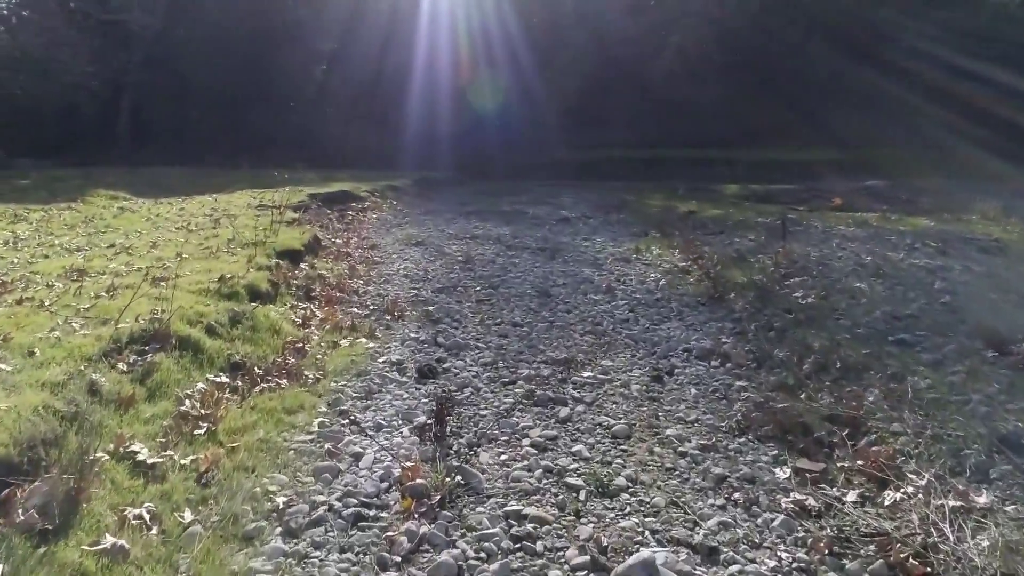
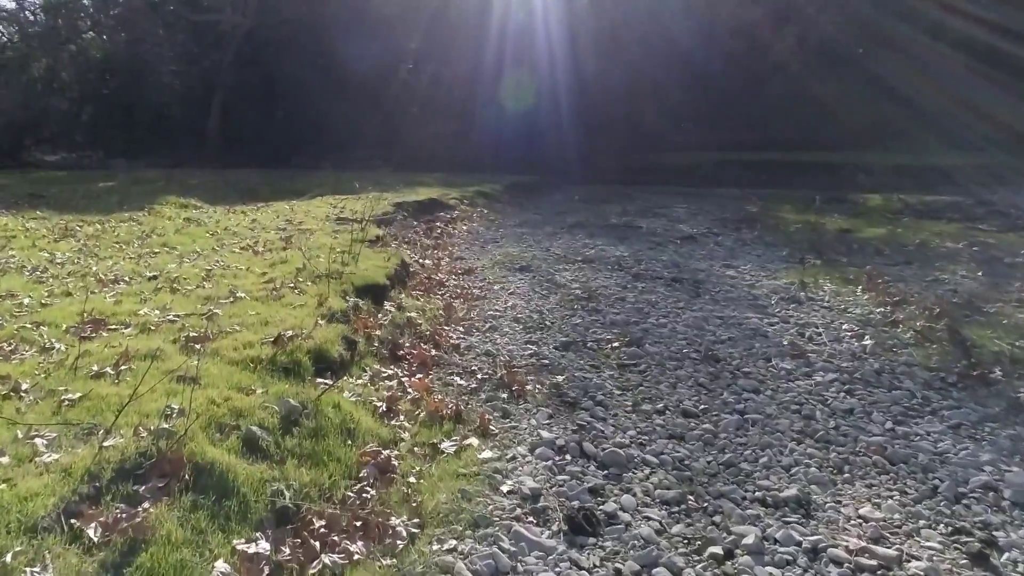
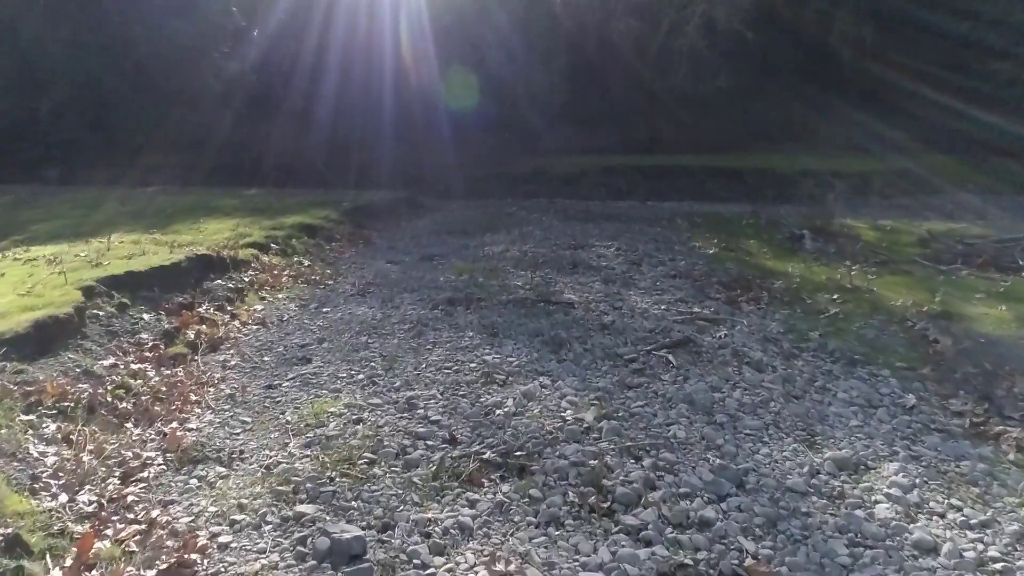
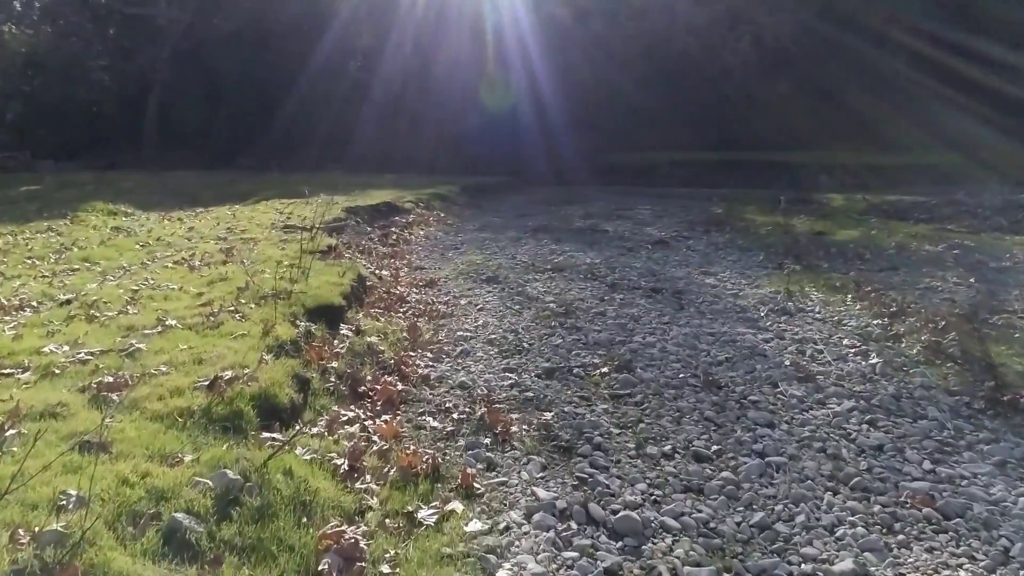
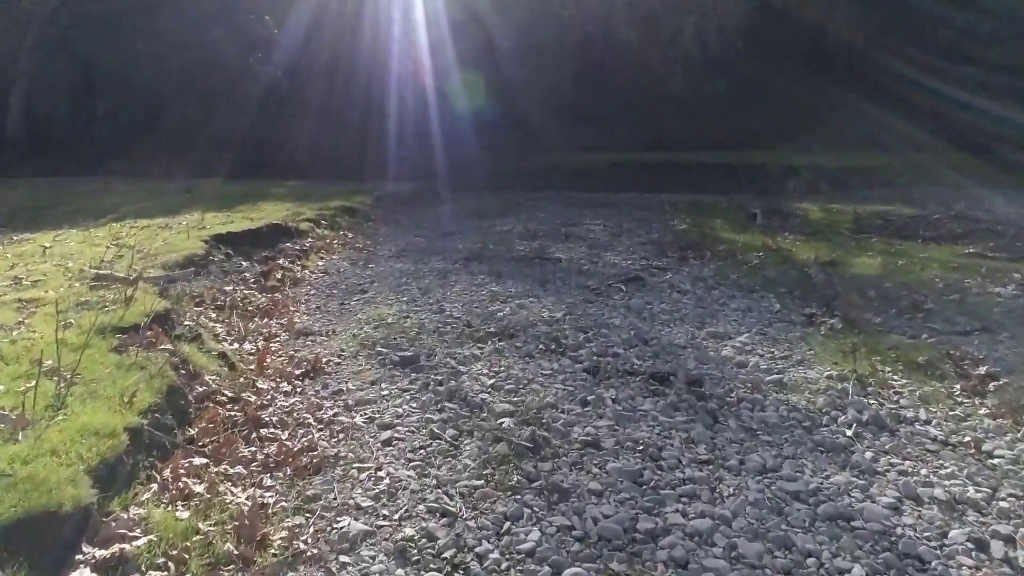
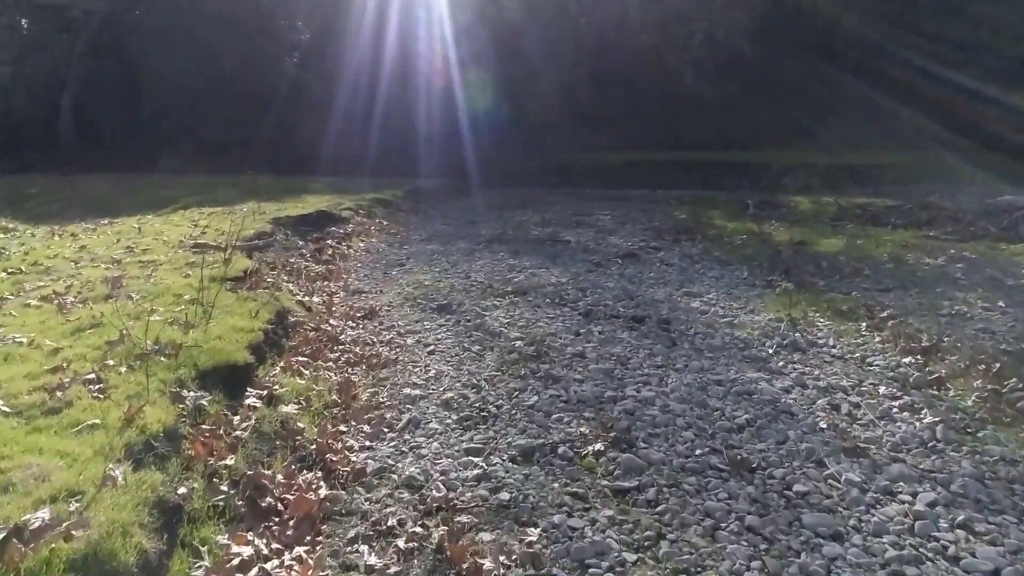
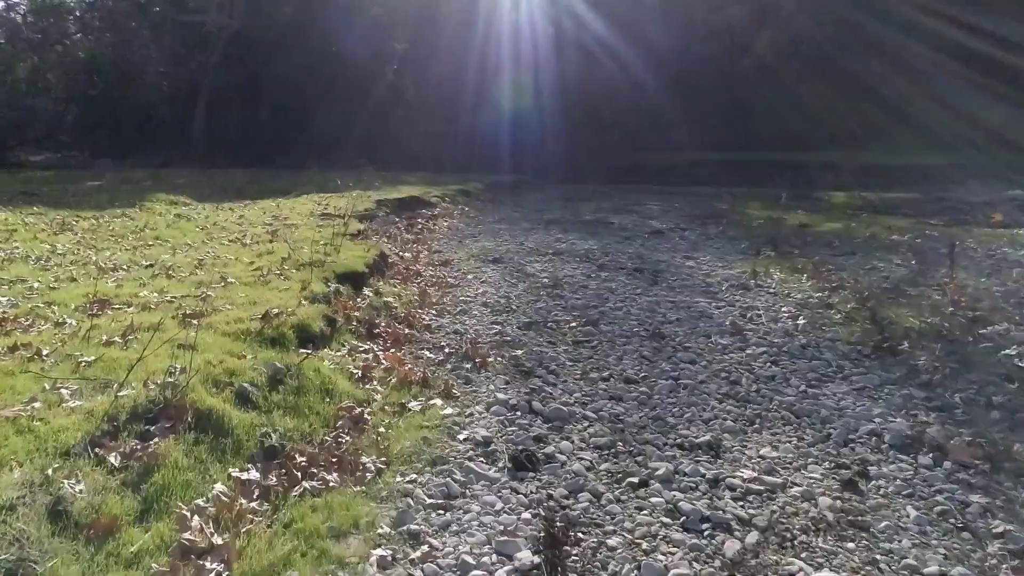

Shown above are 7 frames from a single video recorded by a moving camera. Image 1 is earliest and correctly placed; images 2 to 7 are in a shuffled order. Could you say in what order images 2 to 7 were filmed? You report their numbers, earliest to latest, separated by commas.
7, 2, 4, 6, 5, 3
